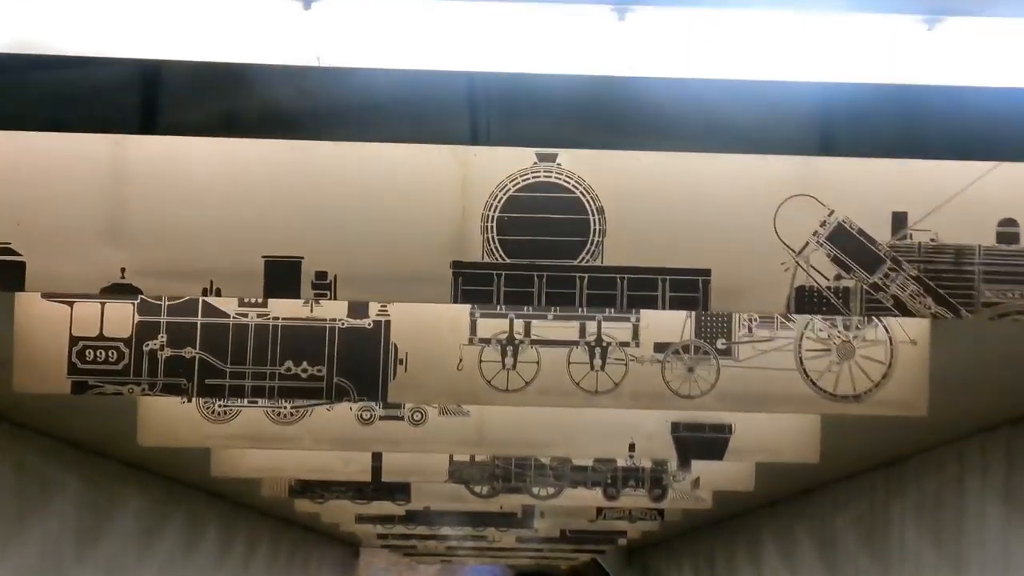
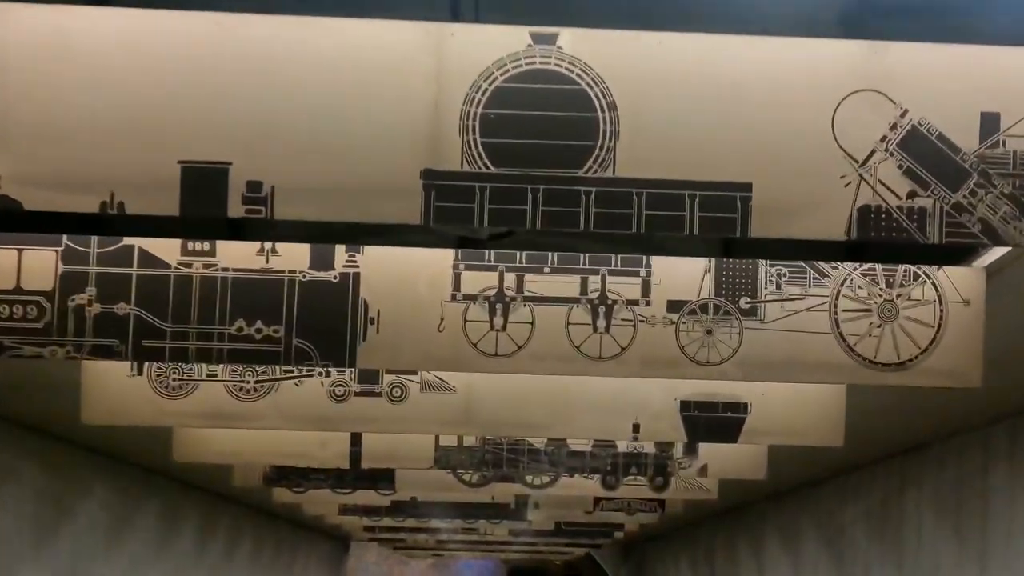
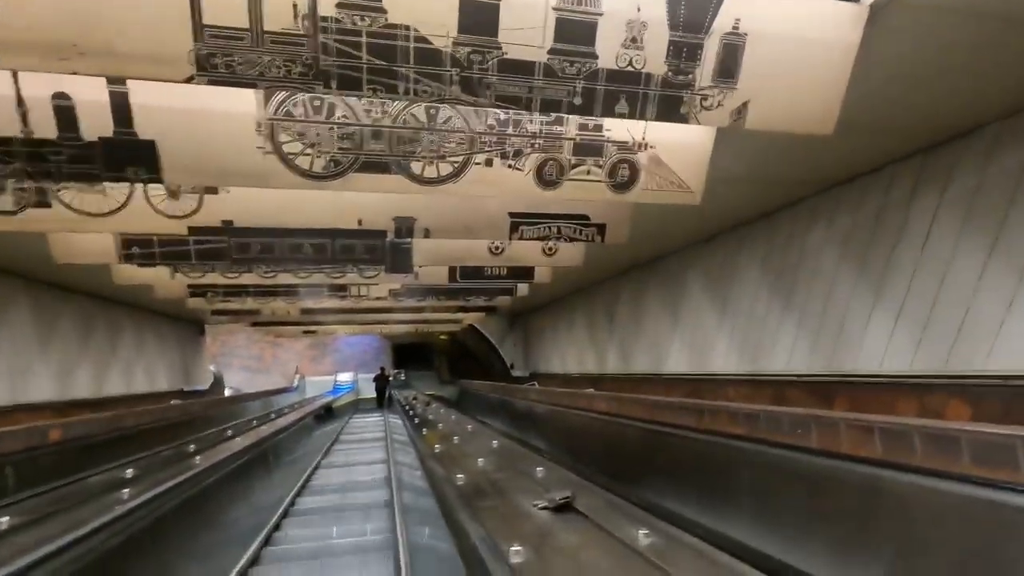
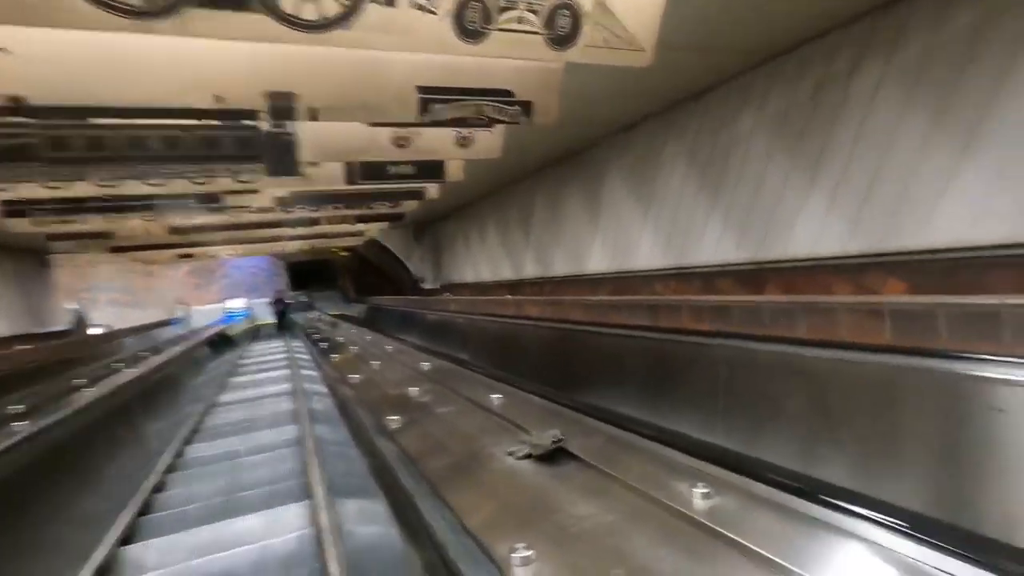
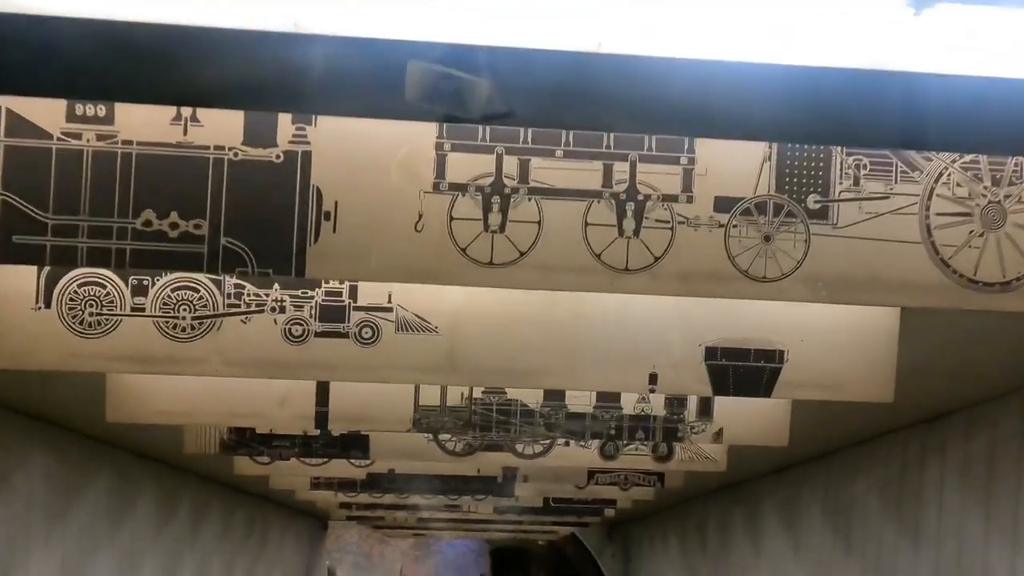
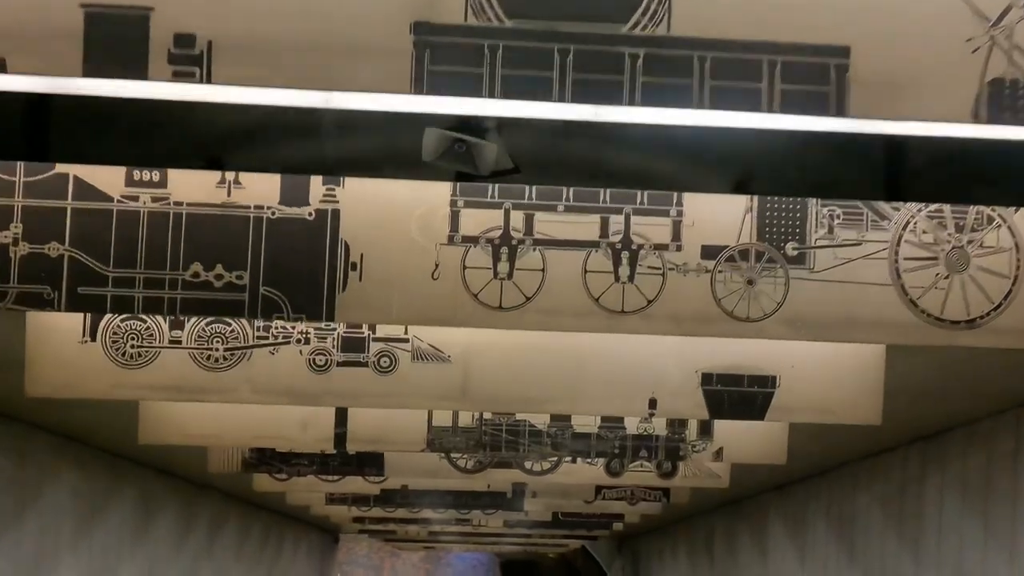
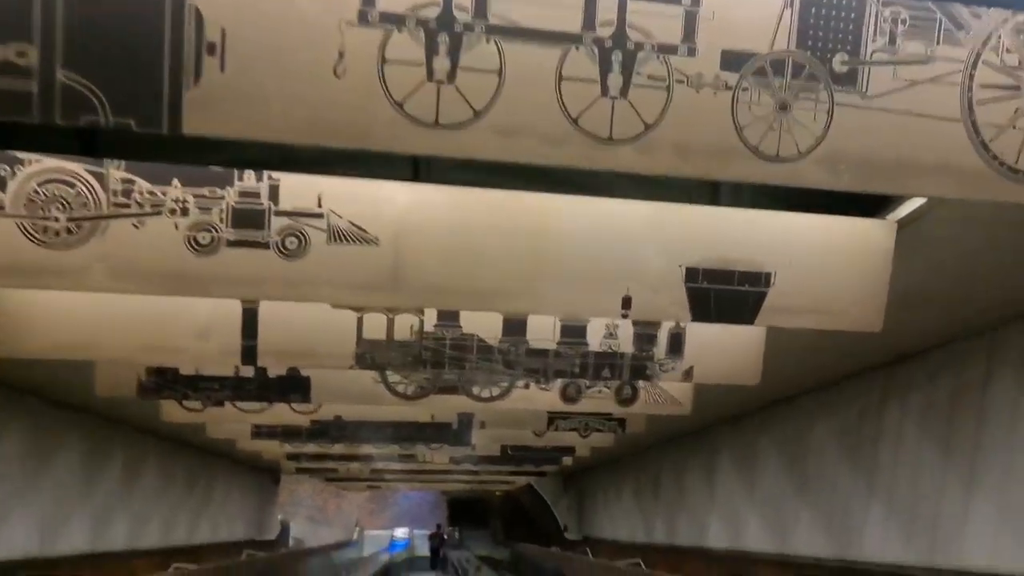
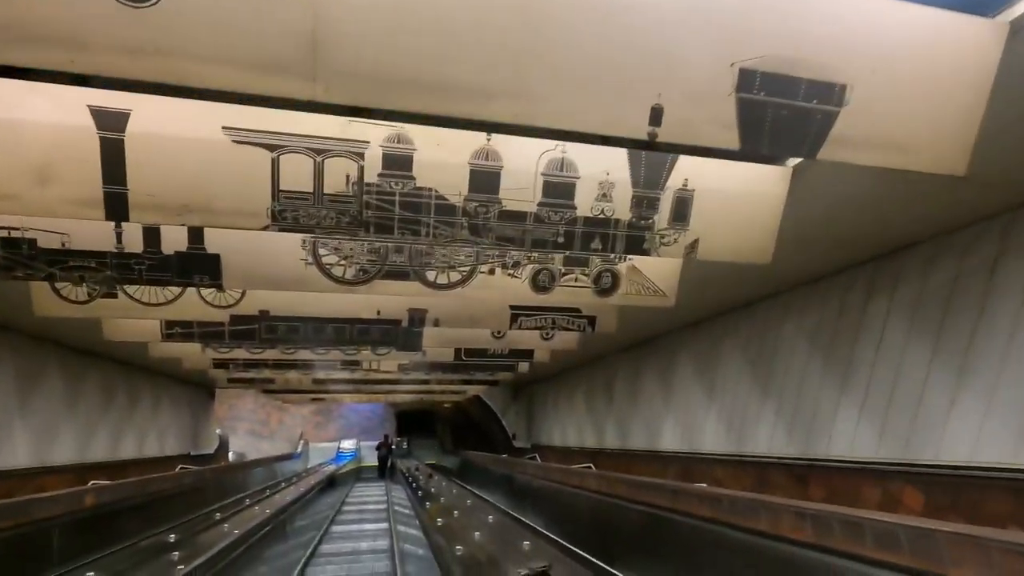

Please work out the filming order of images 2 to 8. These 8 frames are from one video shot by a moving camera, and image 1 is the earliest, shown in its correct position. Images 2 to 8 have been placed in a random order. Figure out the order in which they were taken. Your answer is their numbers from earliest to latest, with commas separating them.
2, 6, 5, 7, 8, 3, 4
